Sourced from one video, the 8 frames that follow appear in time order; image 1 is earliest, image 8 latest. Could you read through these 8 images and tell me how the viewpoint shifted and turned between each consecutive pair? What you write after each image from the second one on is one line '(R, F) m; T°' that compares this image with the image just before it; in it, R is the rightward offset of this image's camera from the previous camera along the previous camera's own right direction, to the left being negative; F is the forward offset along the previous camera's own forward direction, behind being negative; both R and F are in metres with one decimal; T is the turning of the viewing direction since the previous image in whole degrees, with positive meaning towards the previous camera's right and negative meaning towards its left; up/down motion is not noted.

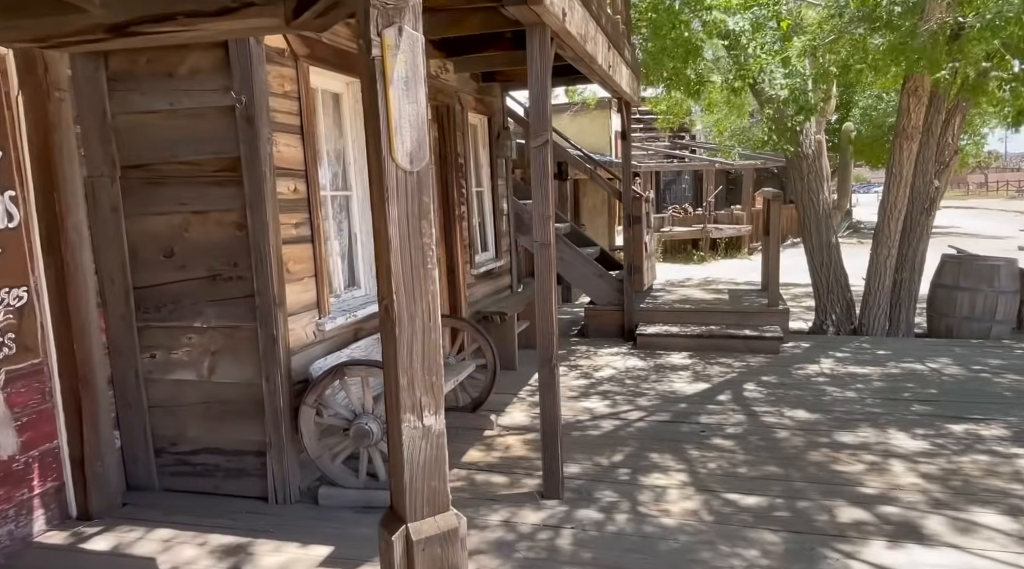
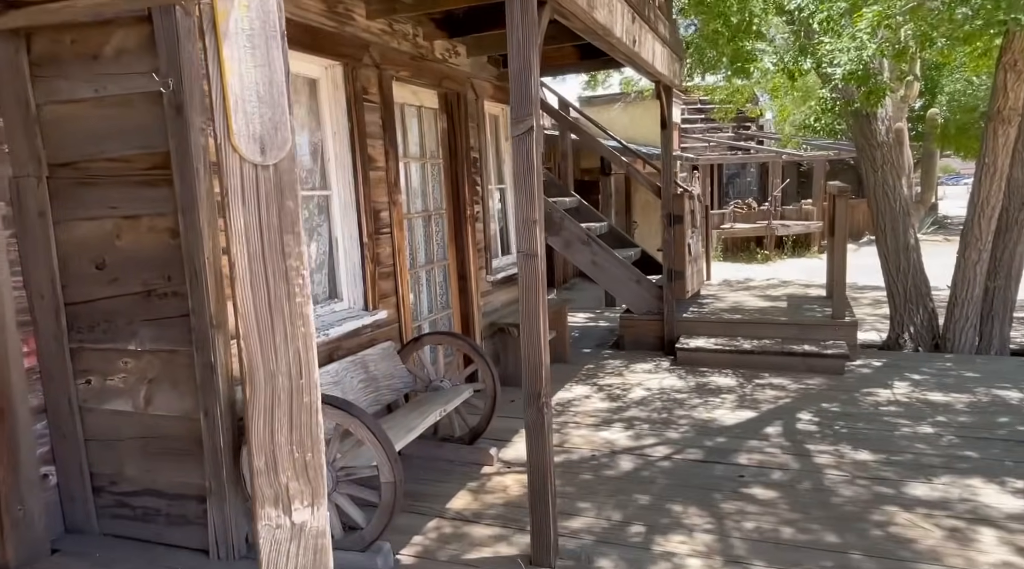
(+0.3, +0.7) m; -5°
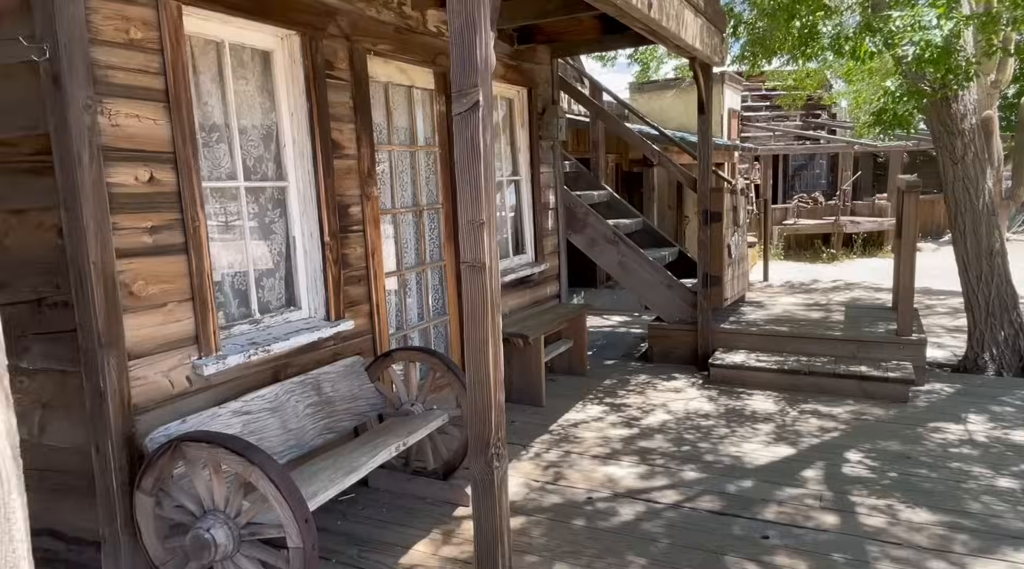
(+0.4, +0.6) m; -5°
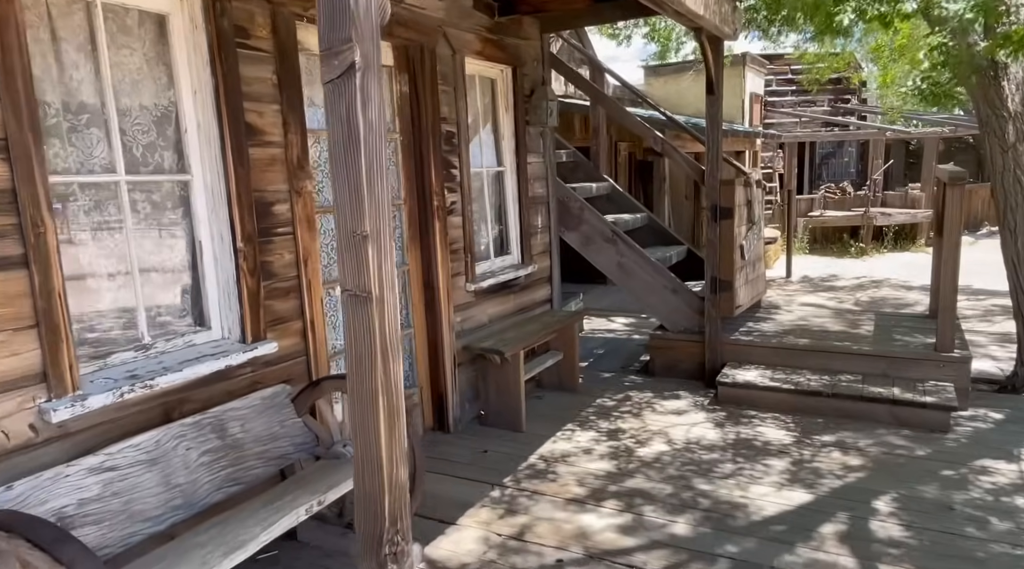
(+0.3, +0.6) m; -2°
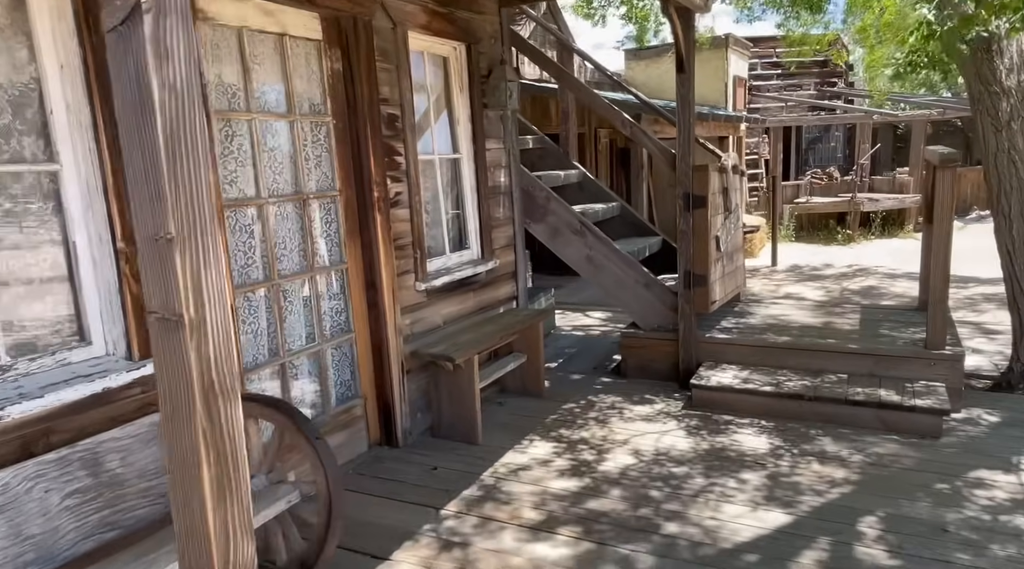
(+0.2, +0.4) m; +1°
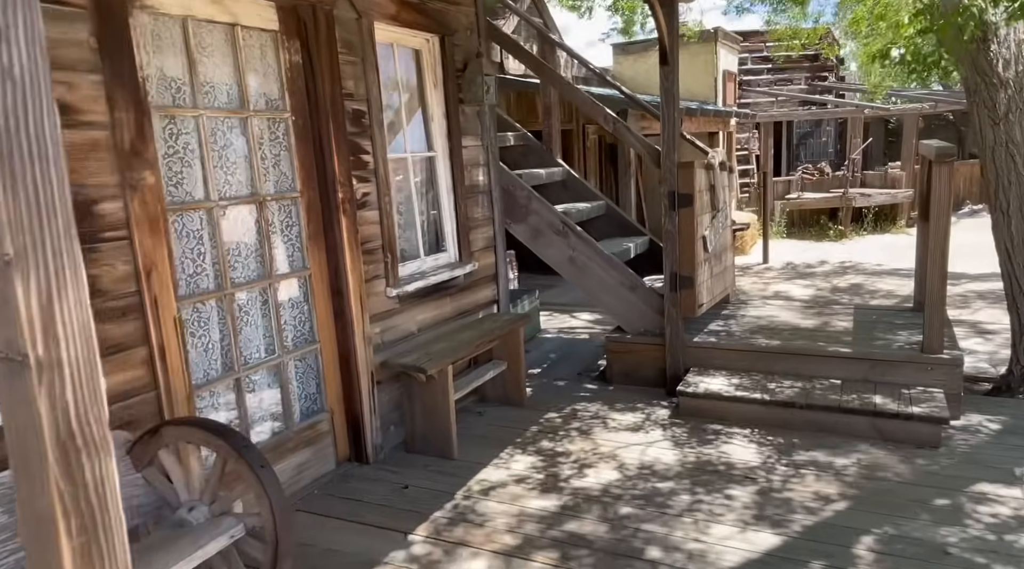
(+0.1, +0.2) m; 0°
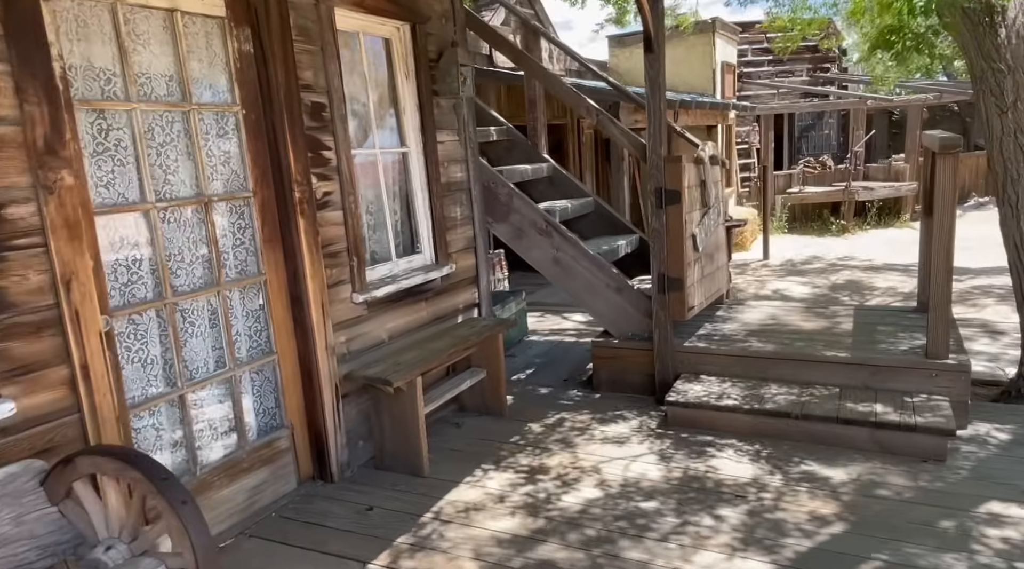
(+0.1, +0.2) m; 0°
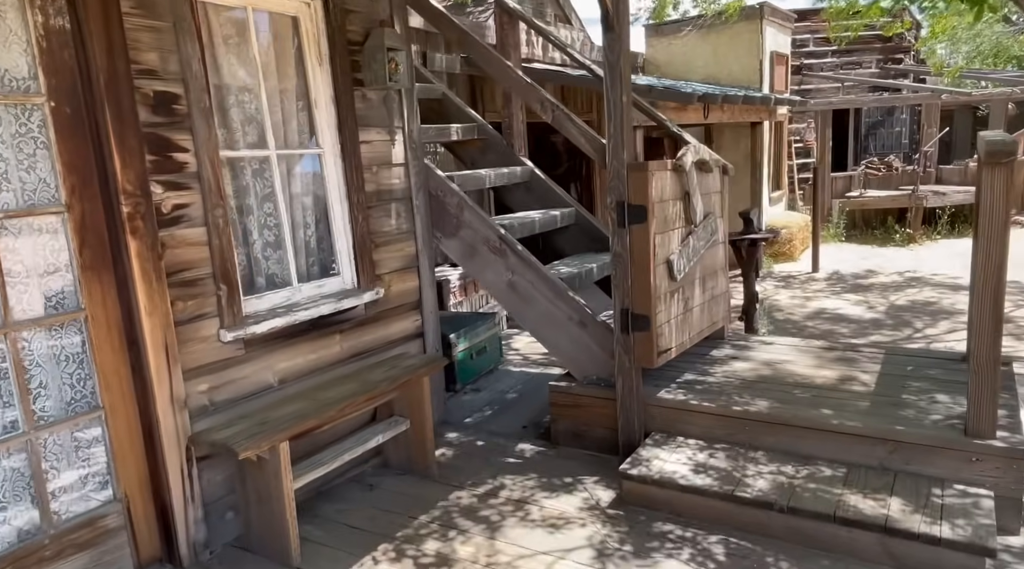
(+0.6, +0.8) m; -5°
